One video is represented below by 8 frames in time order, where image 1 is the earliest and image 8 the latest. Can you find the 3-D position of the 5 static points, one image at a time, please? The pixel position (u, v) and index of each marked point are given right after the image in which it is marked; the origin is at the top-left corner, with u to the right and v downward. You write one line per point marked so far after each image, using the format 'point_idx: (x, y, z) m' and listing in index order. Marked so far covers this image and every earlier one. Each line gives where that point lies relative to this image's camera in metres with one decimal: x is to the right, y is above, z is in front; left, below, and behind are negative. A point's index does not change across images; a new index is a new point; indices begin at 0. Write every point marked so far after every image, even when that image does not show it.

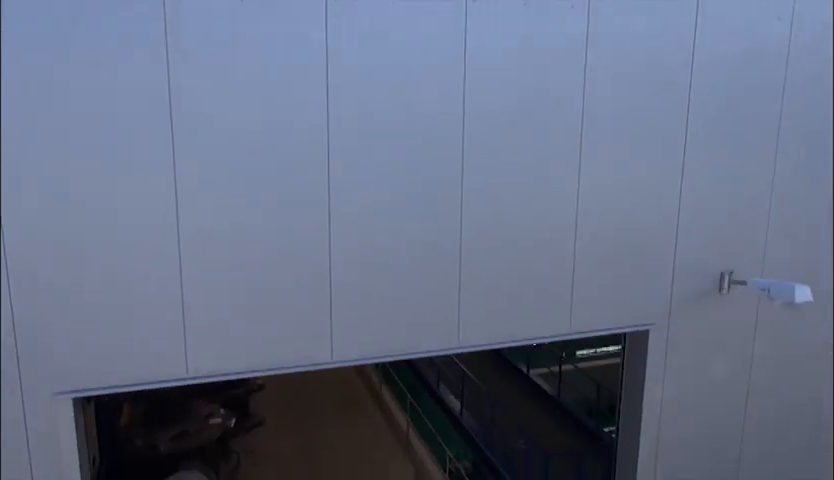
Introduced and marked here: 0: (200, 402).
0: (-1.9, -1.5, +5.9) m
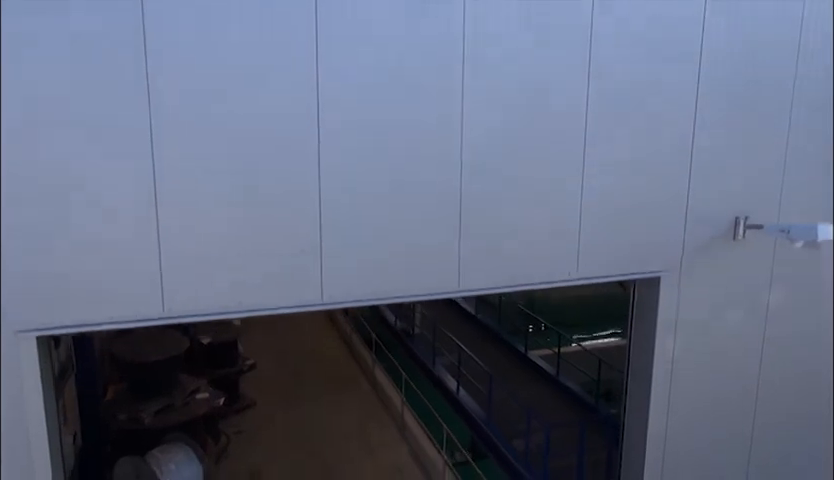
0: (-2.0, -1.2, +5.6) m
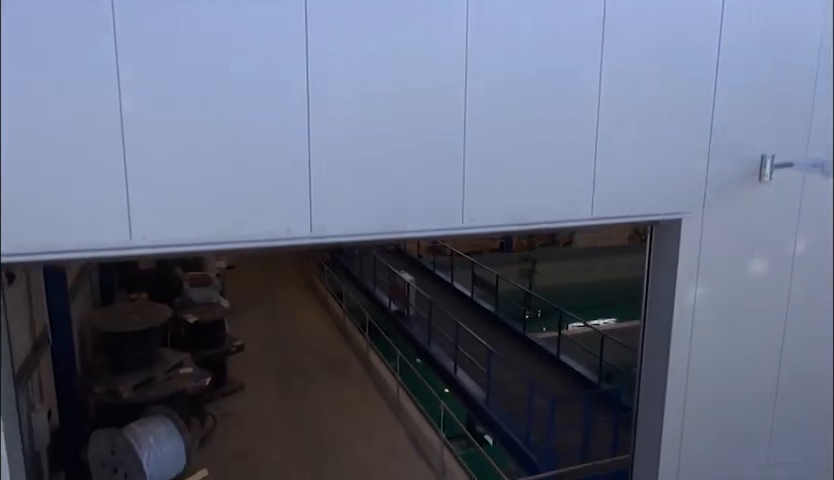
0: (-2.0, -0.9, +5.3) m
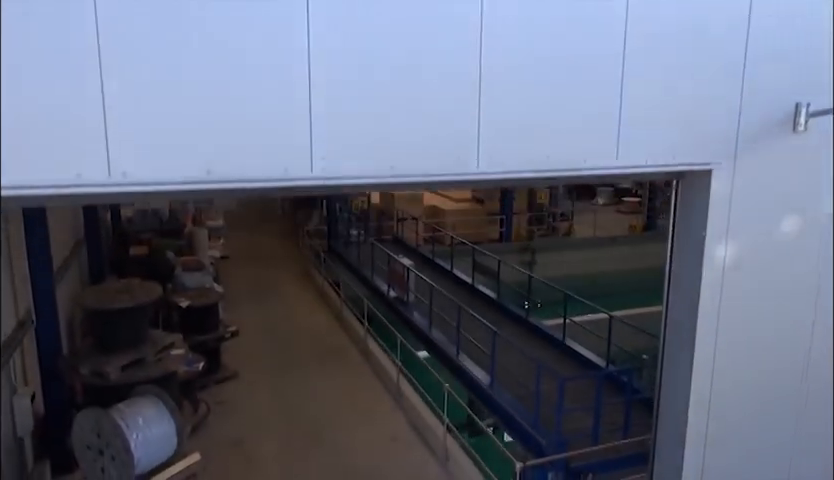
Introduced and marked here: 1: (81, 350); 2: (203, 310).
0: (-2.0, -0.7, +5.1) m
1: (-2.4, -0.8, +4.7) m
2: (-2.2, -0.7, +6.9) m
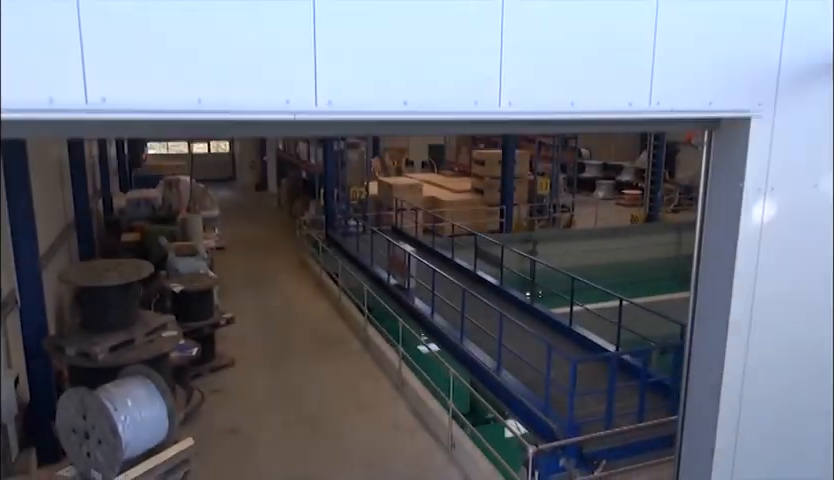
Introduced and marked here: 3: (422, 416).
0: (-2.0, -0.5, +4.8) m
1: (-2.4, -0.6, +4.5) m
2: (-2.2, -0.6, +6.6) m
3: (0.0, -1.6, +5.9) m
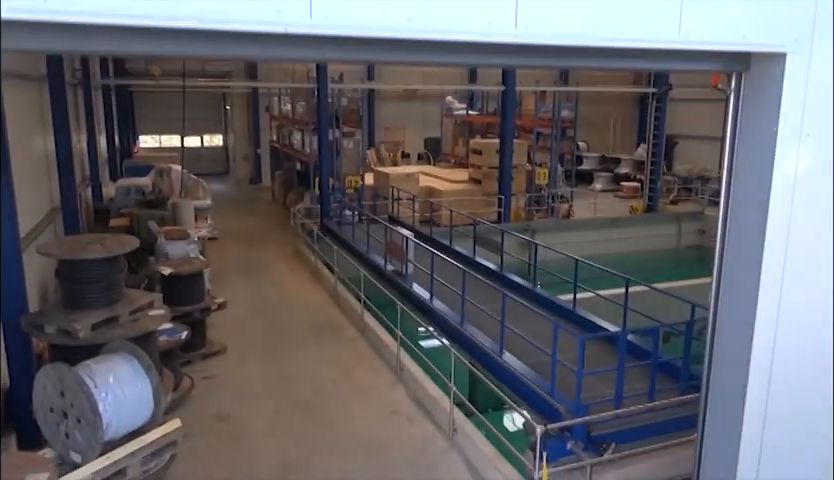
0: (-2.0, -0.4, +4.6) m
1: (-2.4, -0.4, +4.2) m
2: (-2.2, -0.4, +6.4) m
3: (0.0, -1.4, +5.7) m
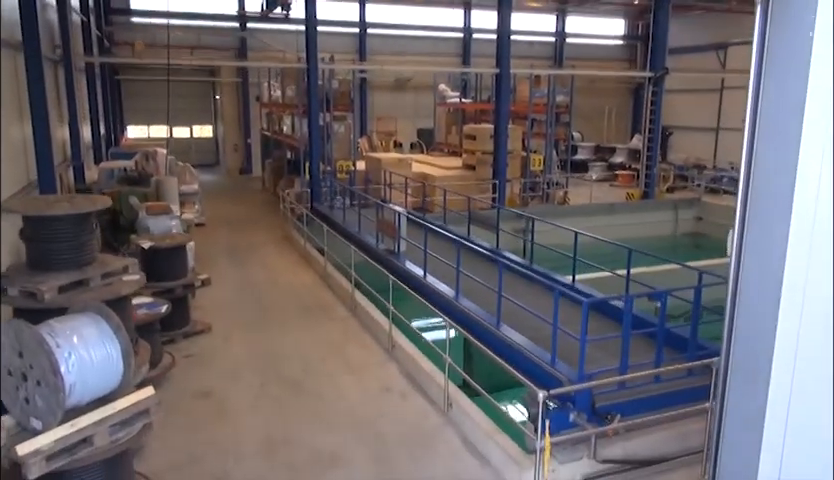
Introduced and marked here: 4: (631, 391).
0: (-2.0, -0.1, +4.3) m
1: (-2.4, -0.2, +3.9) m
2: (-2.3, -0.1, +6.1) m
3: (0.0, -1.1, +5.4) m
4: (+1.4, -1.0, +4.3) m
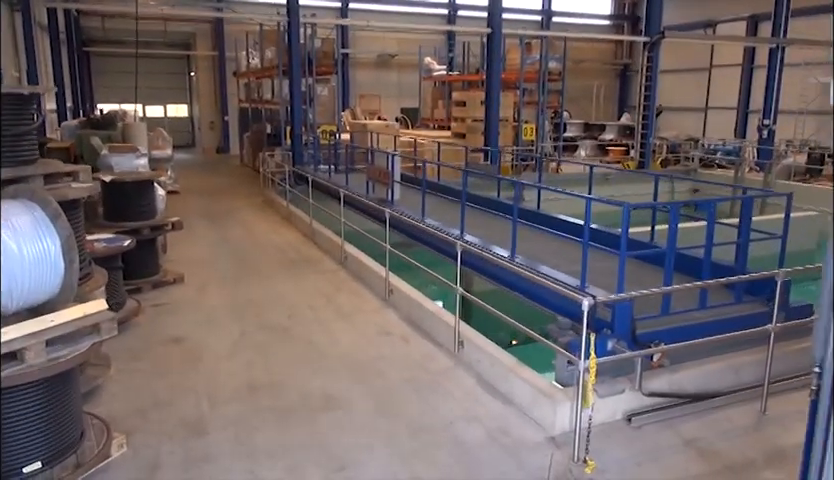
0: (-2.0, +0.4, +3.6) m
1: (-2.4, +0.3, +3.2) m
2: (-2.3, +0.4, +5.3) m
3: (0.0, -0.6, +4.8) m
4: (+1.5, -0.4, +3.7) m
